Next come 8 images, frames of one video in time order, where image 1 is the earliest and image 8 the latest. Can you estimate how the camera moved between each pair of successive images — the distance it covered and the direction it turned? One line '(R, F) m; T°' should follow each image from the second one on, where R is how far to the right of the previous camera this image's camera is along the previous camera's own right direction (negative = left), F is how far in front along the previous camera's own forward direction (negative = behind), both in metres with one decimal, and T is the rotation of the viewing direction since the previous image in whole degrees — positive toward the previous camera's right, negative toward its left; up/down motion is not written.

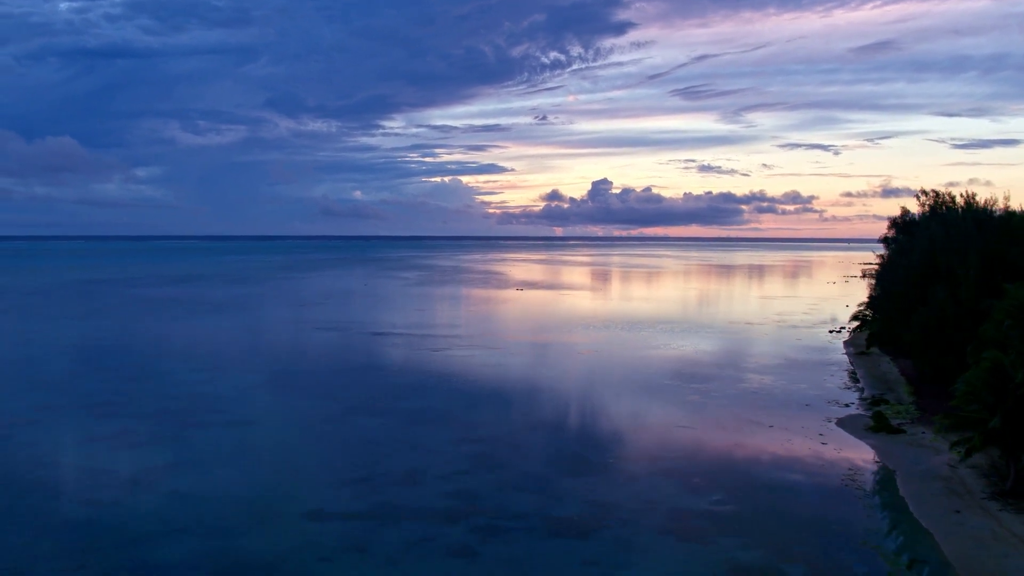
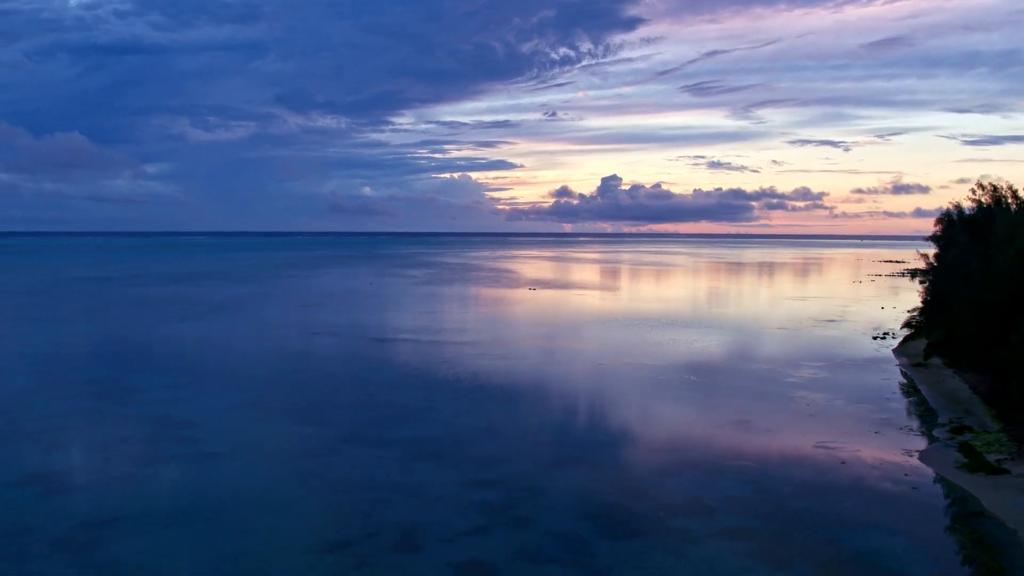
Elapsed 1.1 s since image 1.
(0.0, +0.2) m; 0°
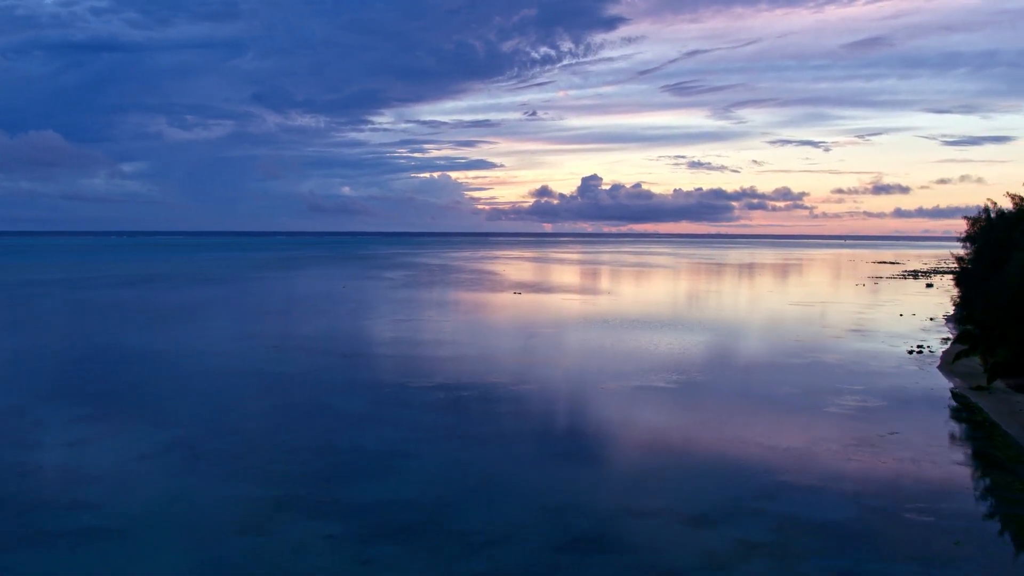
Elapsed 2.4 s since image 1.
(0.0, +1.0) m; +1°
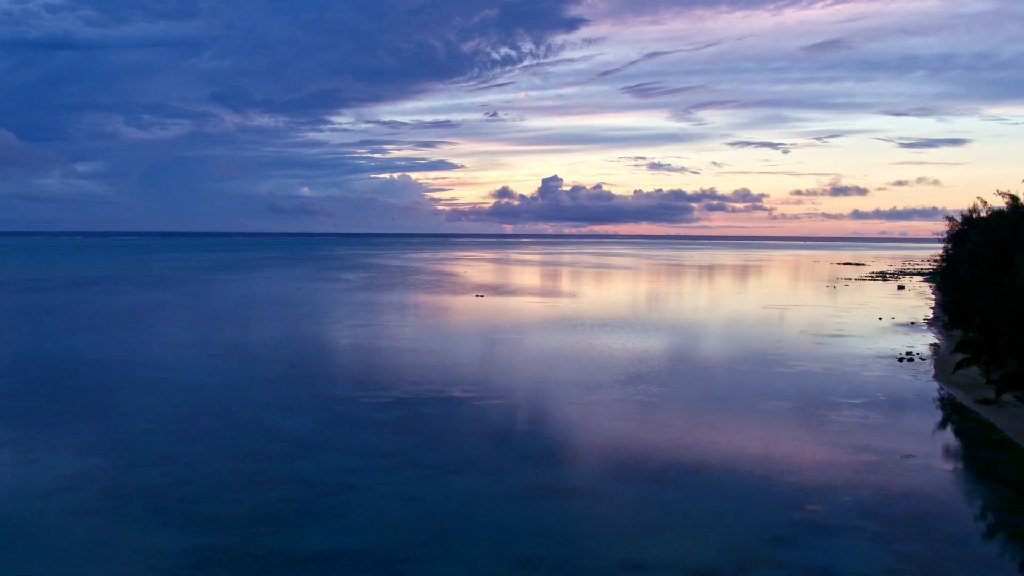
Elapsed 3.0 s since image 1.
(0.0, +0.5) m; +2°
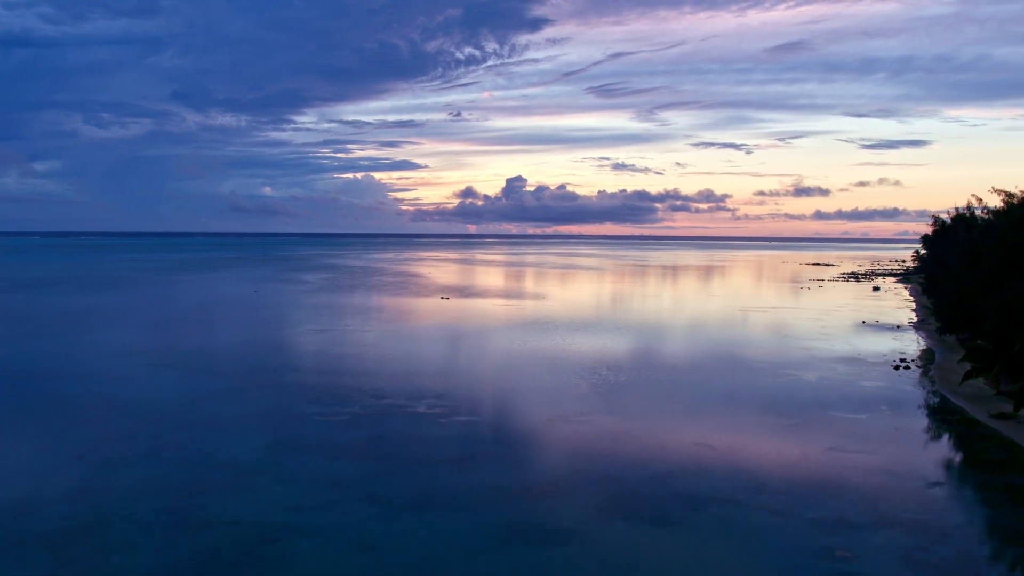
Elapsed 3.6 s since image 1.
(0.0, +0.5) m; +2°
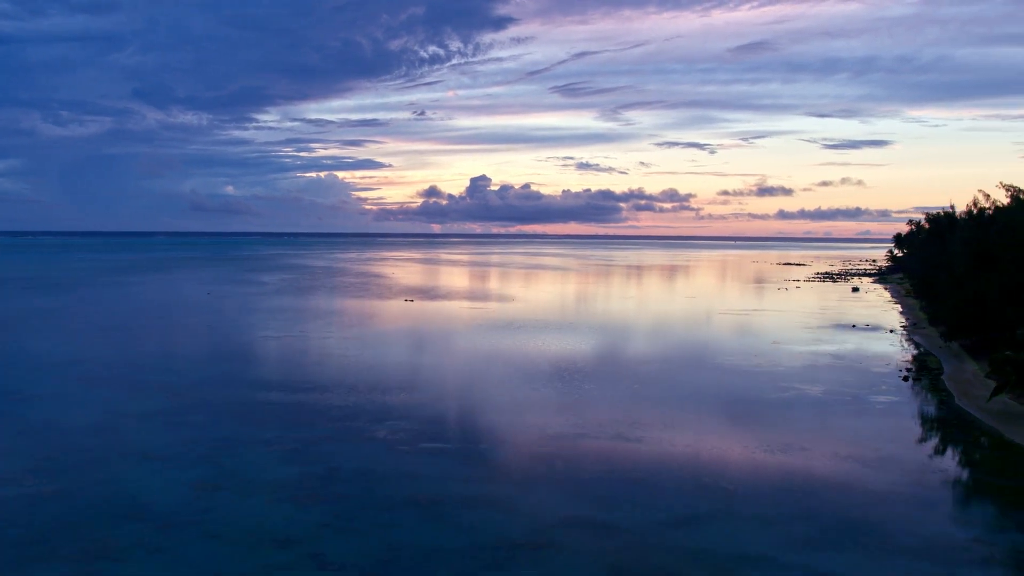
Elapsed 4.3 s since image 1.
(0.0, +0.6) m; +2°
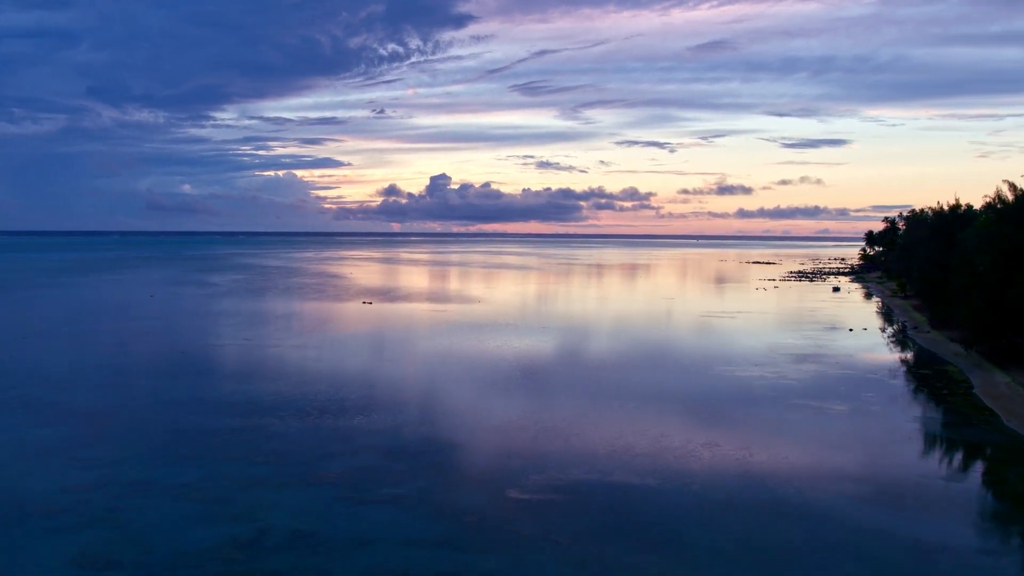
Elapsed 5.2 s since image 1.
(0.0, +0.7) m; +2°
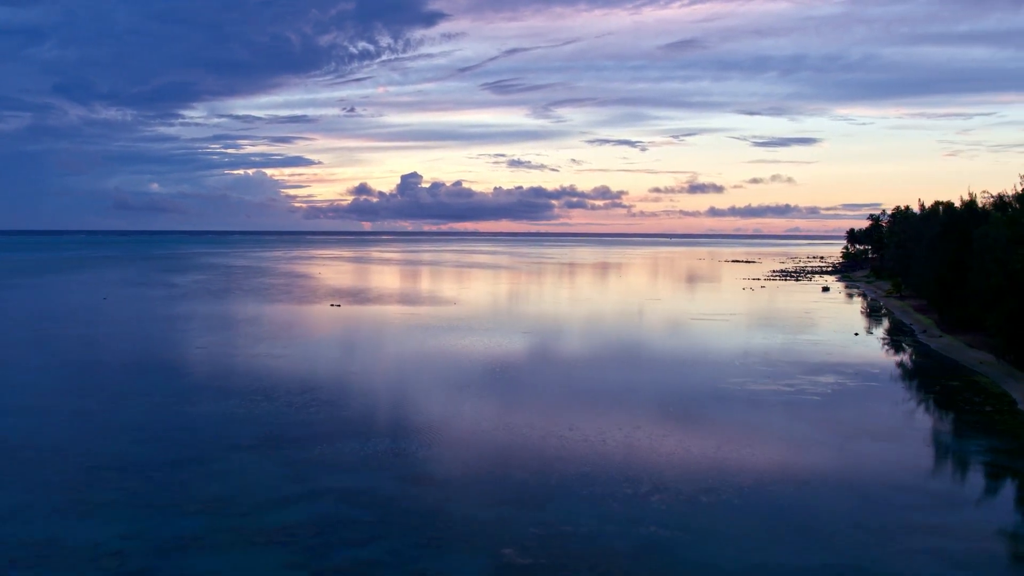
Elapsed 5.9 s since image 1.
(0.0, +0.5) m; +1°
